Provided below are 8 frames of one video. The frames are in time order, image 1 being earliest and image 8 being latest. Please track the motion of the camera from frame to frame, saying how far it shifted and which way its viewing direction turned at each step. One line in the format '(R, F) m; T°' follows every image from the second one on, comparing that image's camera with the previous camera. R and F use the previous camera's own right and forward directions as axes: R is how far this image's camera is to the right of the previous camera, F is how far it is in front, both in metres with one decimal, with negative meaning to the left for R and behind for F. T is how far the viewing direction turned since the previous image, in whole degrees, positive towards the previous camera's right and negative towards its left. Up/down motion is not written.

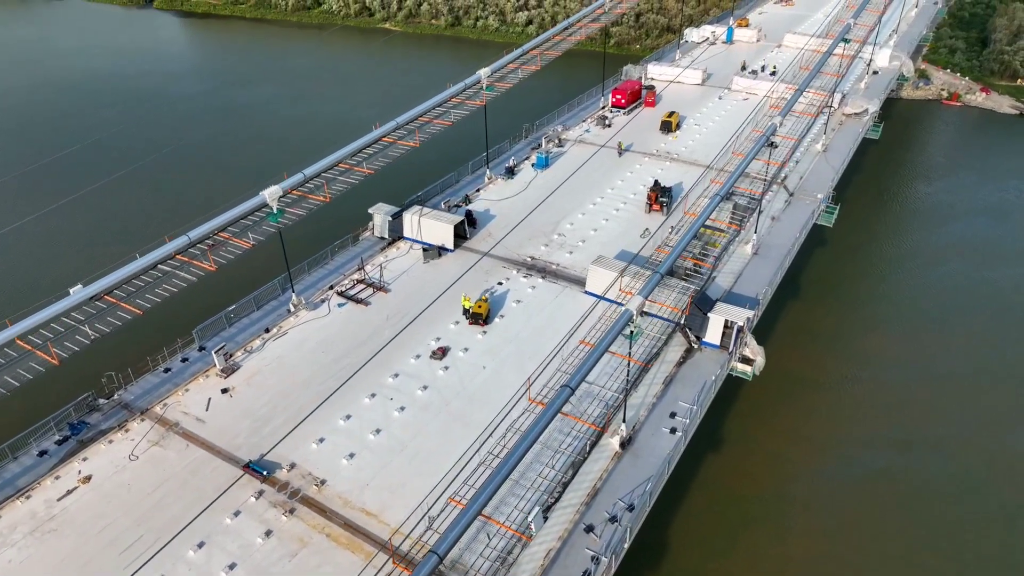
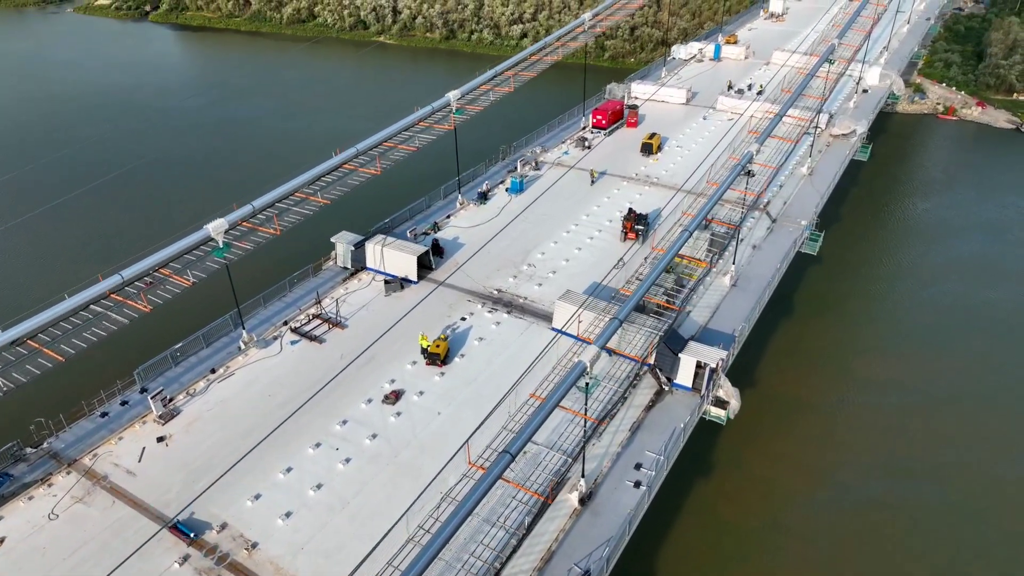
(+0.7, +0.7) m; 0°
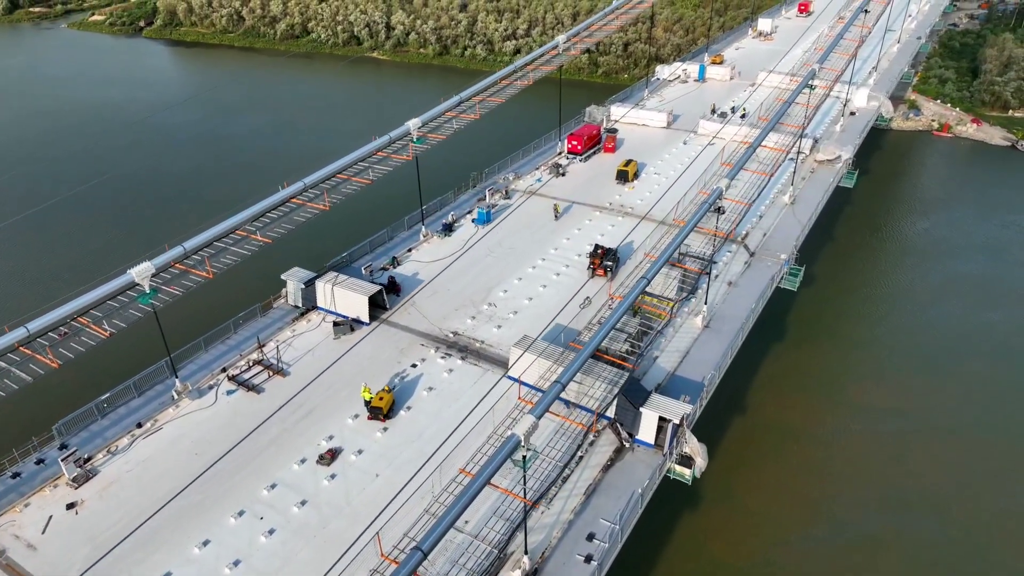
(+0.8, +0.9) m; 0°
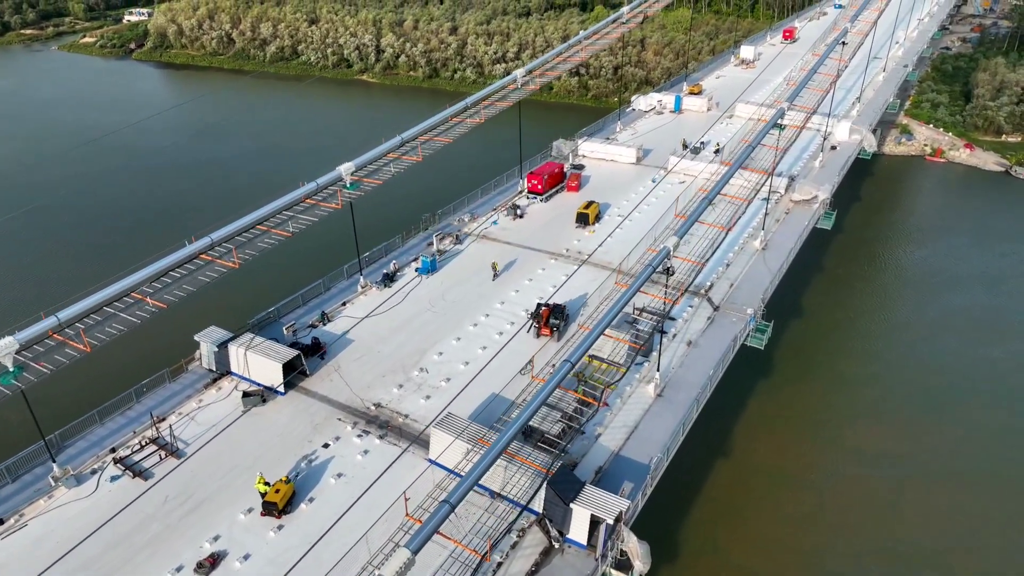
(+1.2, +1.3) m; 0°
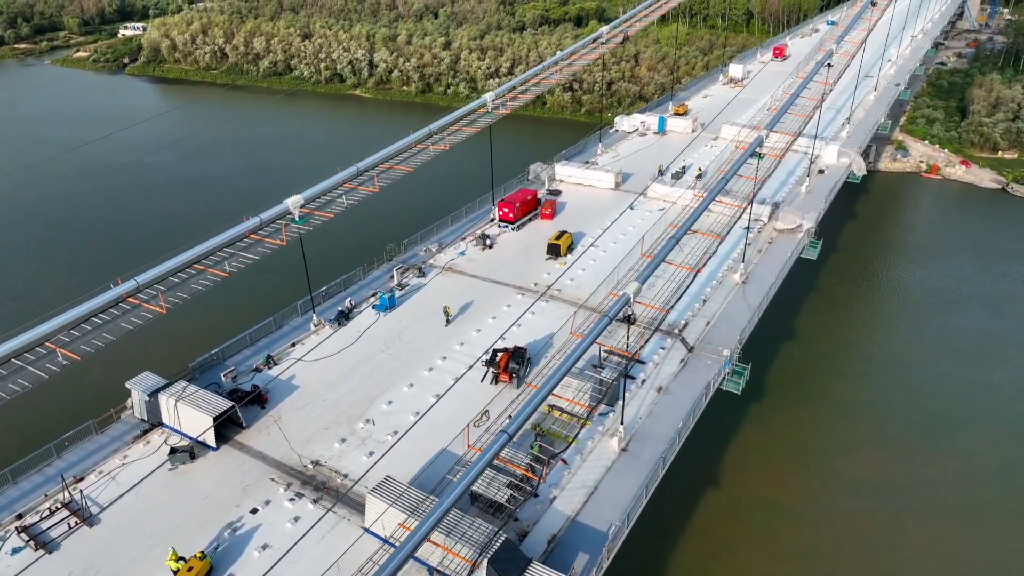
(+0.8, +0.9) m; 0°
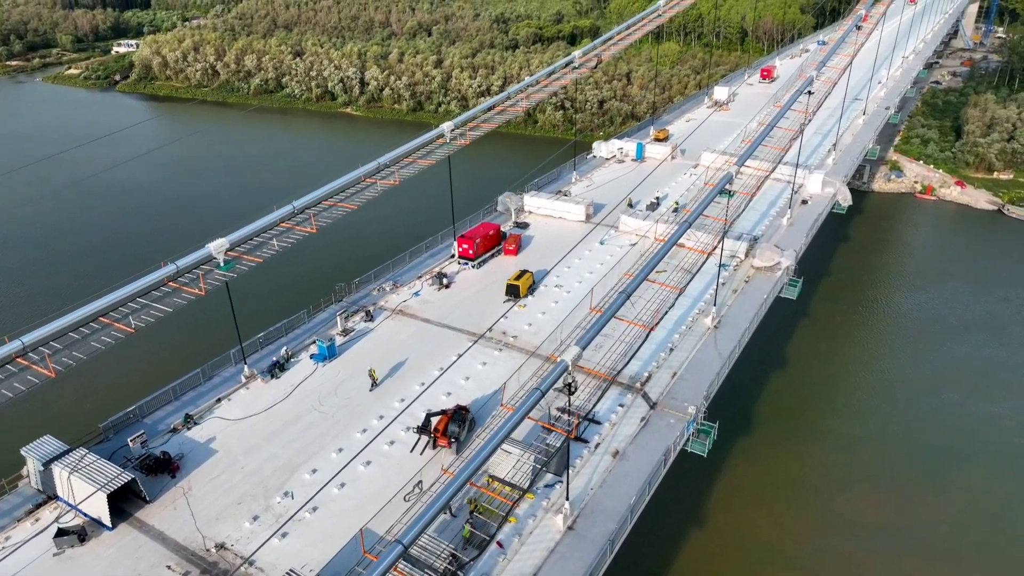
(+1.0, +1.1) m; 0°
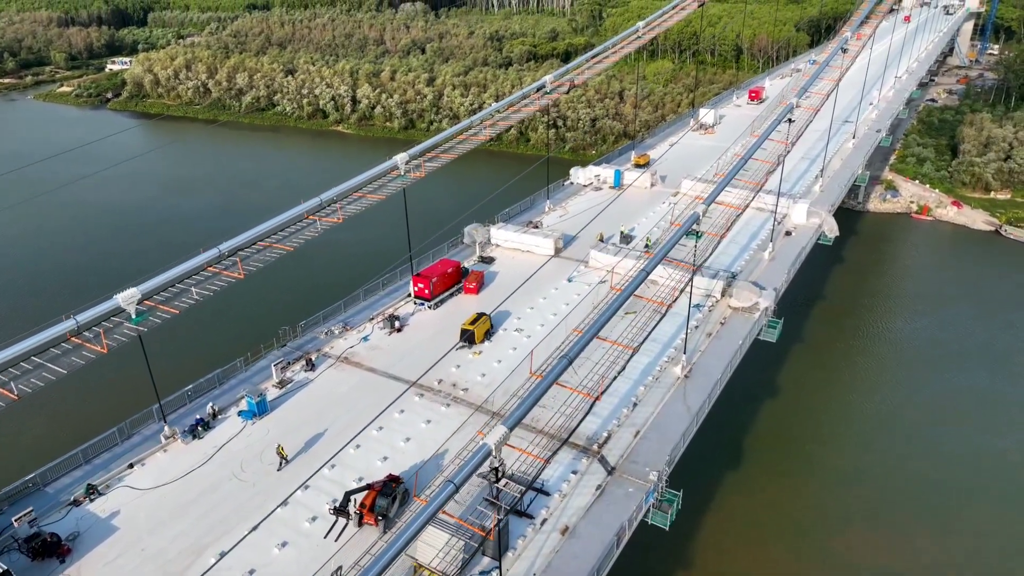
(+1.0, +1.2) m; 0°
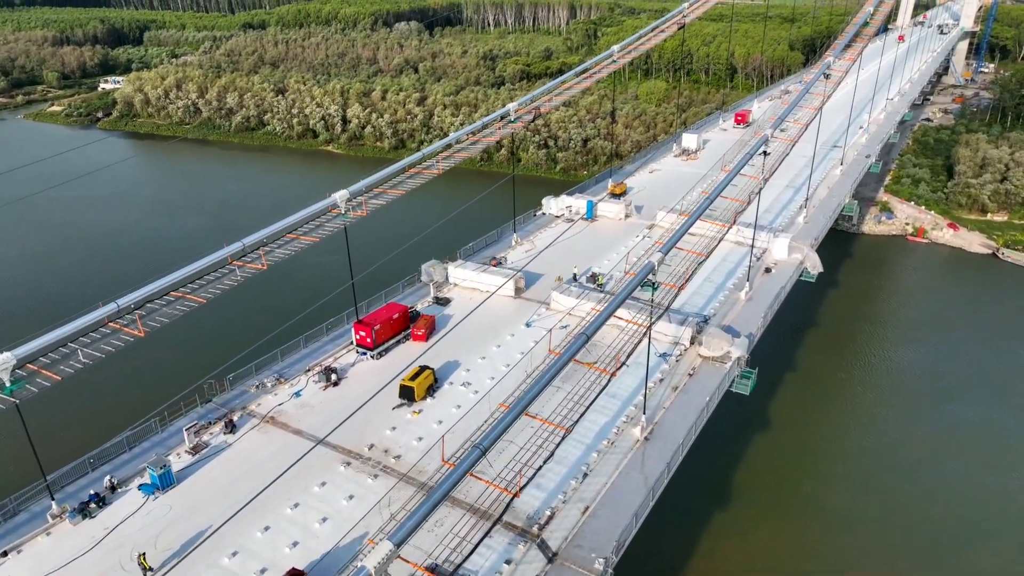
(+1.1, +1.3) m; 0°
